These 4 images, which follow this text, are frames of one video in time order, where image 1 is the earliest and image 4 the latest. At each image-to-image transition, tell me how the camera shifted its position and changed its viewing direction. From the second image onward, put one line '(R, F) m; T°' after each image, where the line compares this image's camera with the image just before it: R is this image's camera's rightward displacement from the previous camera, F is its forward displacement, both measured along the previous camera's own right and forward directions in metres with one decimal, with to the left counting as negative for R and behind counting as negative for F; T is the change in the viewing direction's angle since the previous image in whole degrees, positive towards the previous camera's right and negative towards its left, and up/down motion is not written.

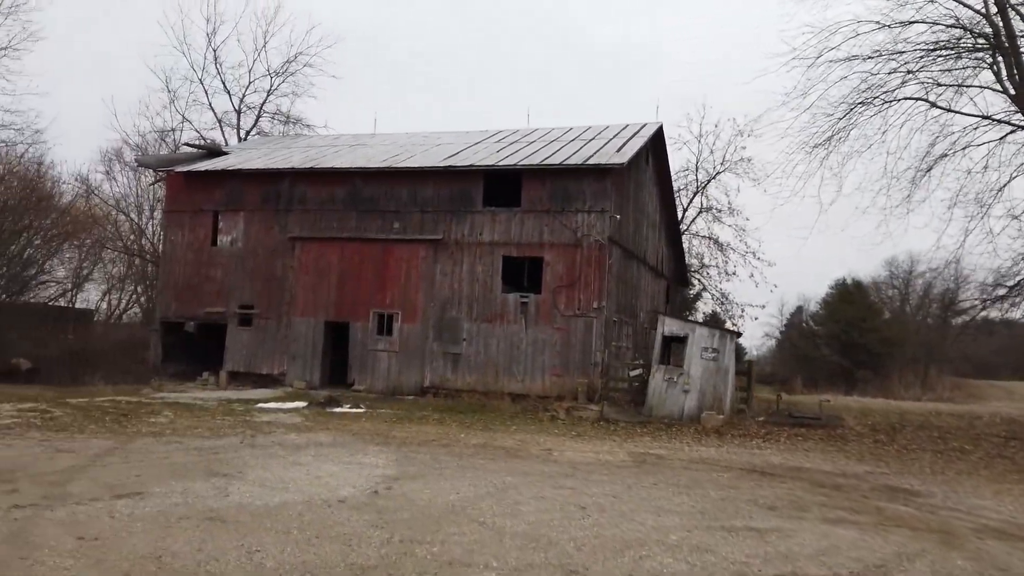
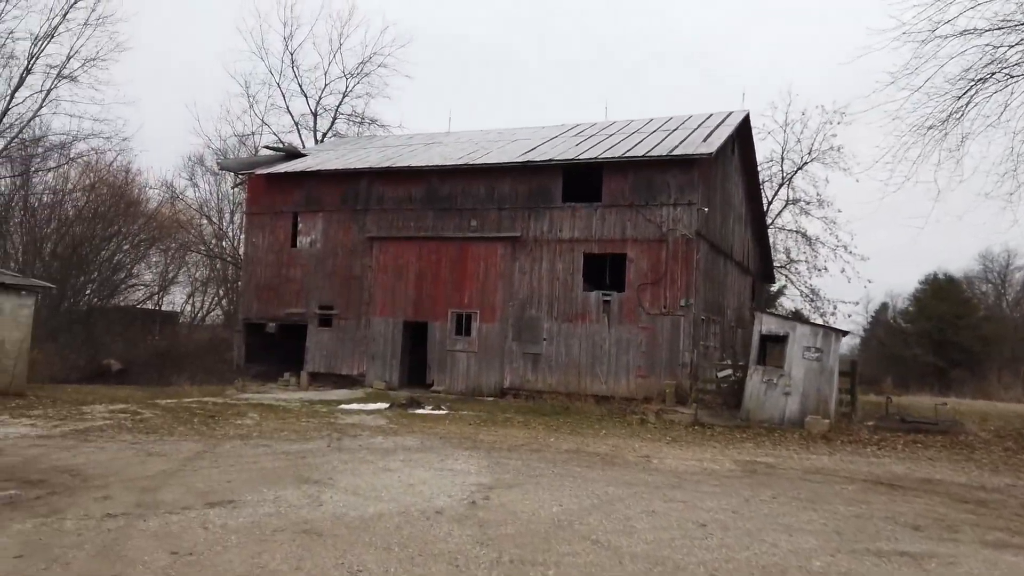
(-0.3, +0.5) m; -5°
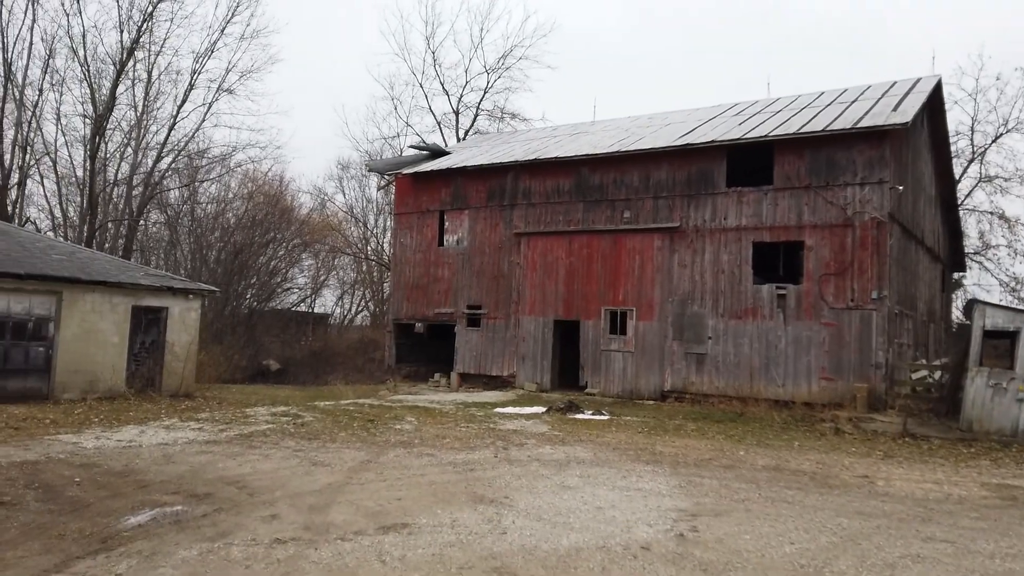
(-0.6, +1.0) m; -10°
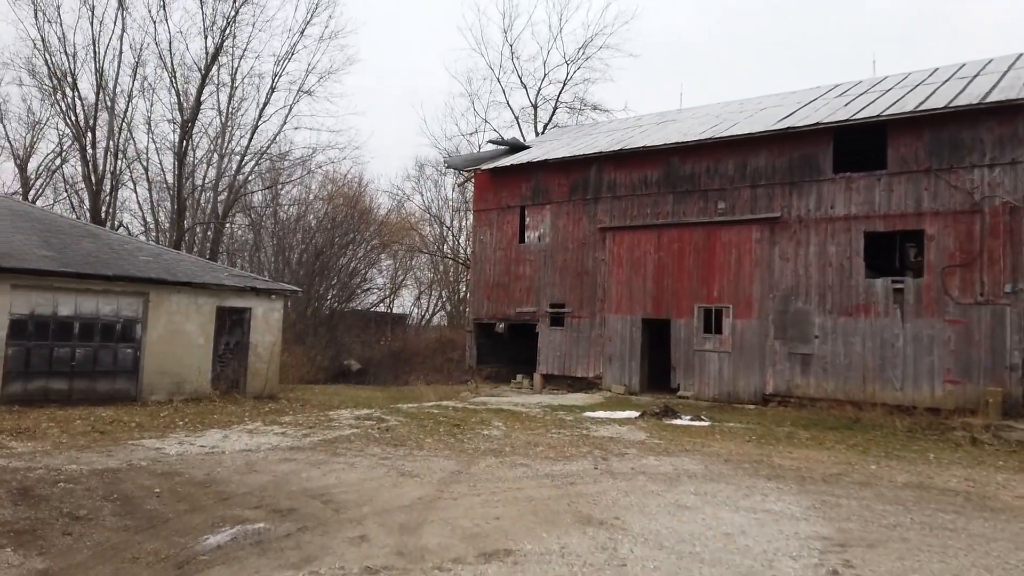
(-0.3, +0.7) m; -6°
